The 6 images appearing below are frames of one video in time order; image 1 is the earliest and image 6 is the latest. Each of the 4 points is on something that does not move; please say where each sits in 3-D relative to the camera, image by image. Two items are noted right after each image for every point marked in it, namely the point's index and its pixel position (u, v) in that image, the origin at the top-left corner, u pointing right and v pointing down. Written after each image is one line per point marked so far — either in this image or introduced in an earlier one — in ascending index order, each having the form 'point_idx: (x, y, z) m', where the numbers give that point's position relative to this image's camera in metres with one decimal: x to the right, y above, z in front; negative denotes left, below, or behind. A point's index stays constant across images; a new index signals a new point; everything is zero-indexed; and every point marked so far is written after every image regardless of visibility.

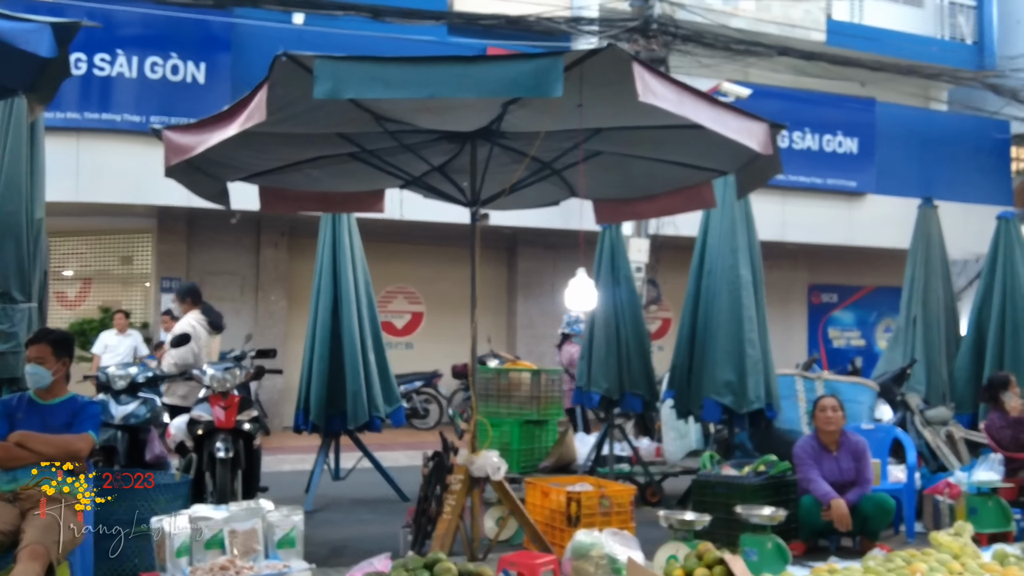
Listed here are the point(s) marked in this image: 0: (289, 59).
0: (-0.8, +0.8, +3.4) m
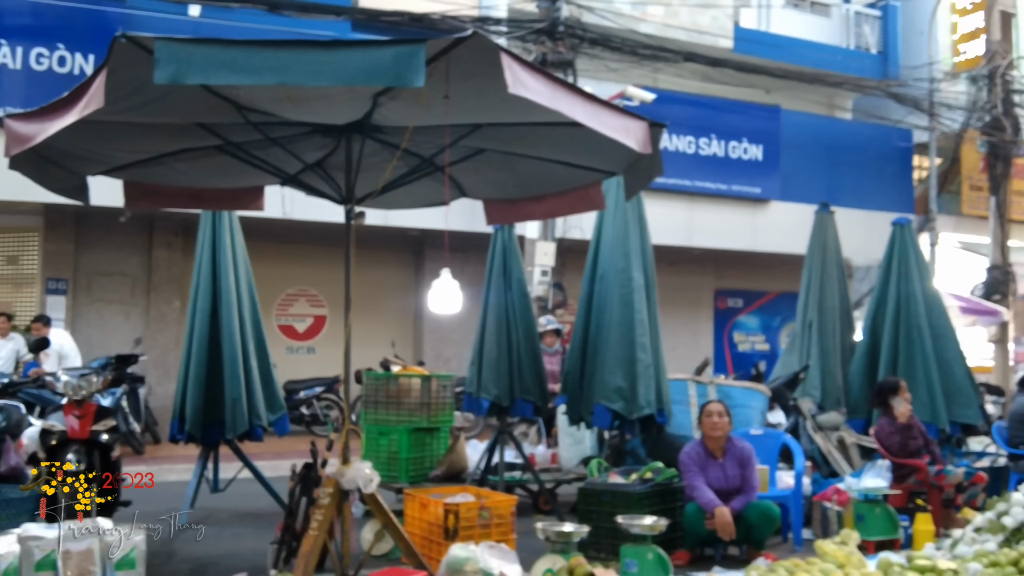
0: (-1.2, +0.8, +3.2) m
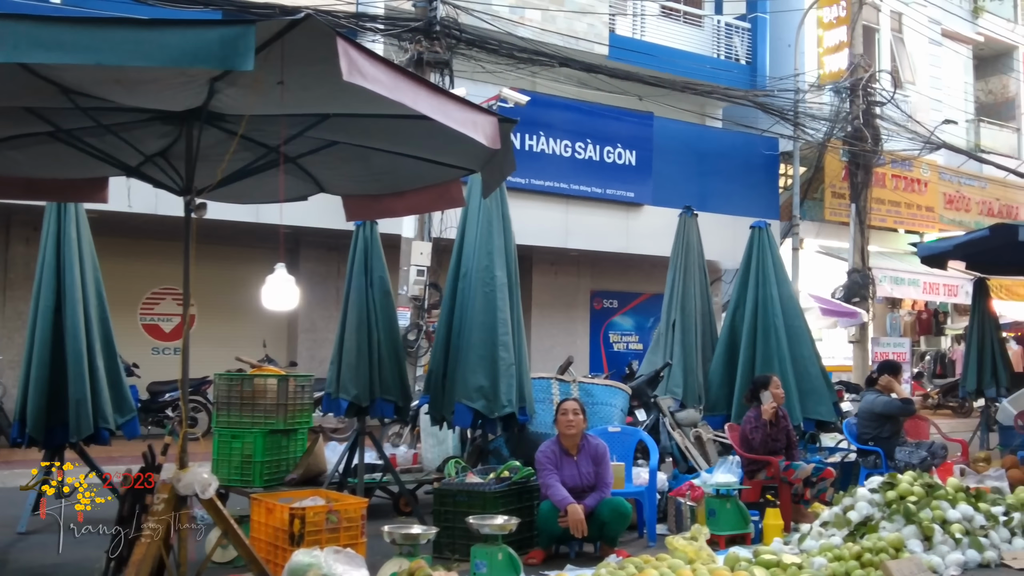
0: (-1.8, +0.8, +2.9) m
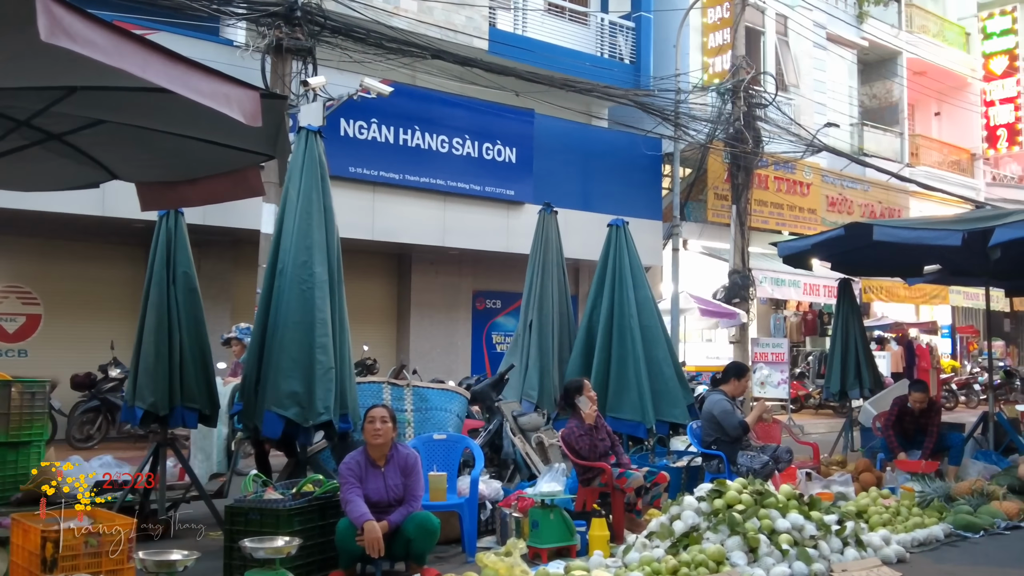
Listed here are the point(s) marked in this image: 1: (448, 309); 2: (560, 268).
0: (-2.5, +0.9, +2.4) m
1: (-0.9, -0.3, +14.3) m
2: (+0.4, +0.2, +8.2) m
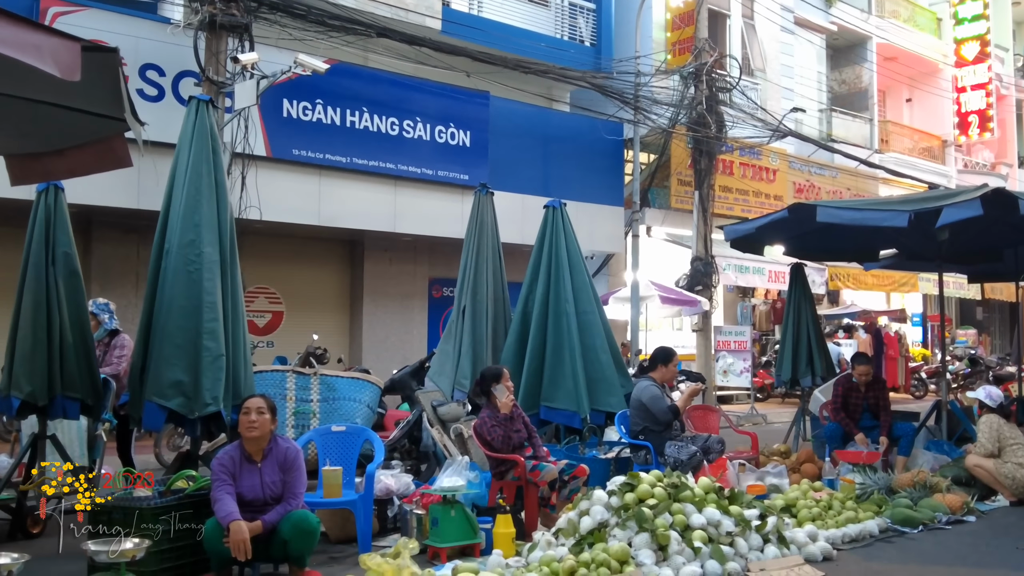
0: (-2.9, +0.9, +2.0) m
1: (-1.5, -0.1, +13.9) m
2: (-0.1, +0.3, +7.8) m
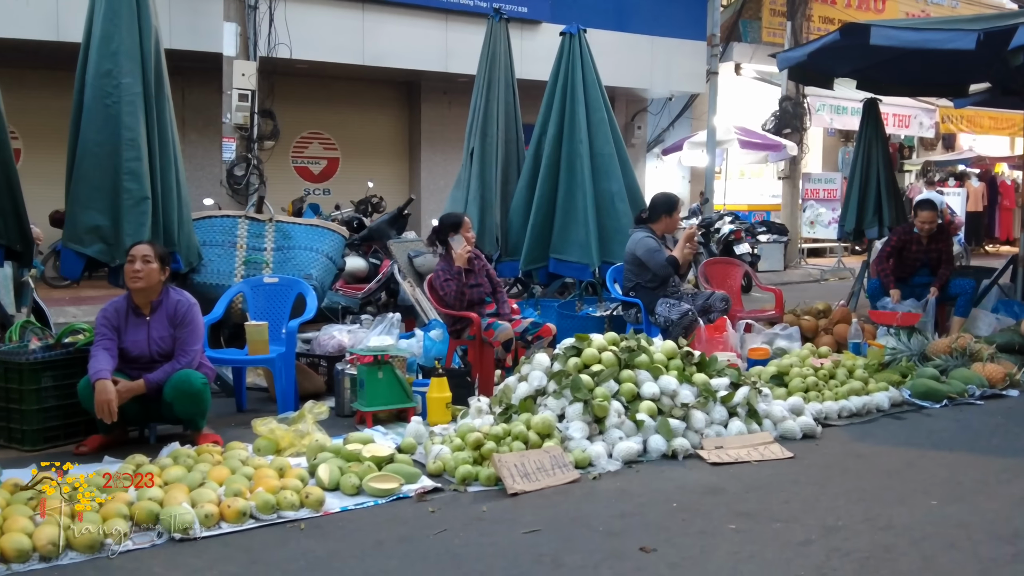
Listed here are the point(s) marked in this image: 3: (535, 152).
0: (-3.6, +1.2, +1.6) m
1: (-0.6, +2.0, +13.3) m
2: (0.0, +1.4, +7.1) m
3: (+0.2, +0.9, +6.8) m
